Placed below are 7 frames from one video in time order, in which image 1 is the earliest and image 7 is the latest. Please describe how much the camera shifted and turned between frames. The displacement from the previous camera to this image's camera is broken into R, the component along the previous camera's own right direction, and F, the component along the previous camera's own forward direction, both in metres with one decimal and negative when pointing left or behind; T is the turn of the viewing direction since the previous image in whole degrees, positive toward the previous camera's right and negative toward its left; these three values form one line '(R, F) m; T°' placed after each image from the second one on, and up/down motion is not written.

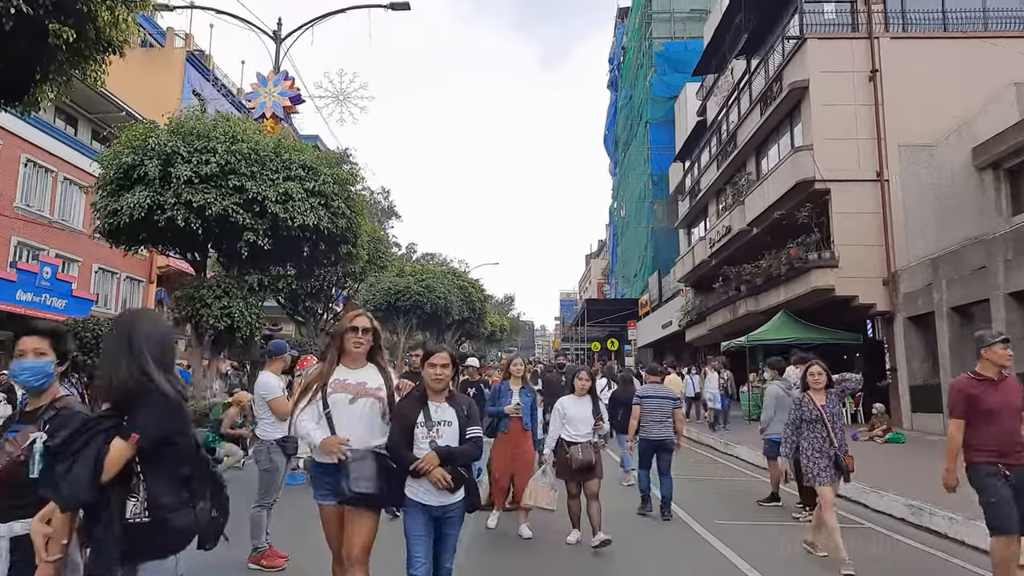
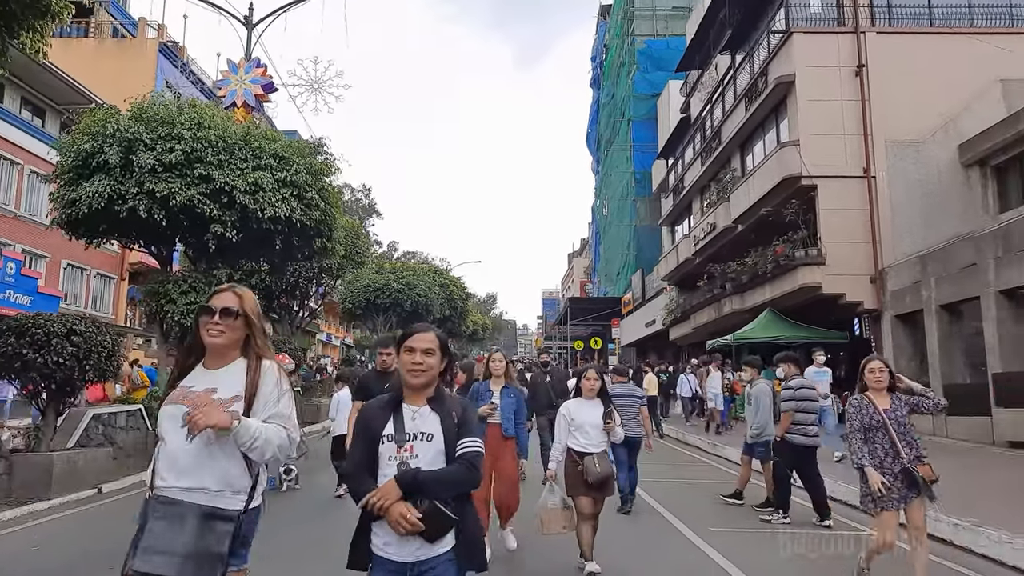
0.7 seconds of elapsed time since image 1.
(0.0, +0.6) m; +1°
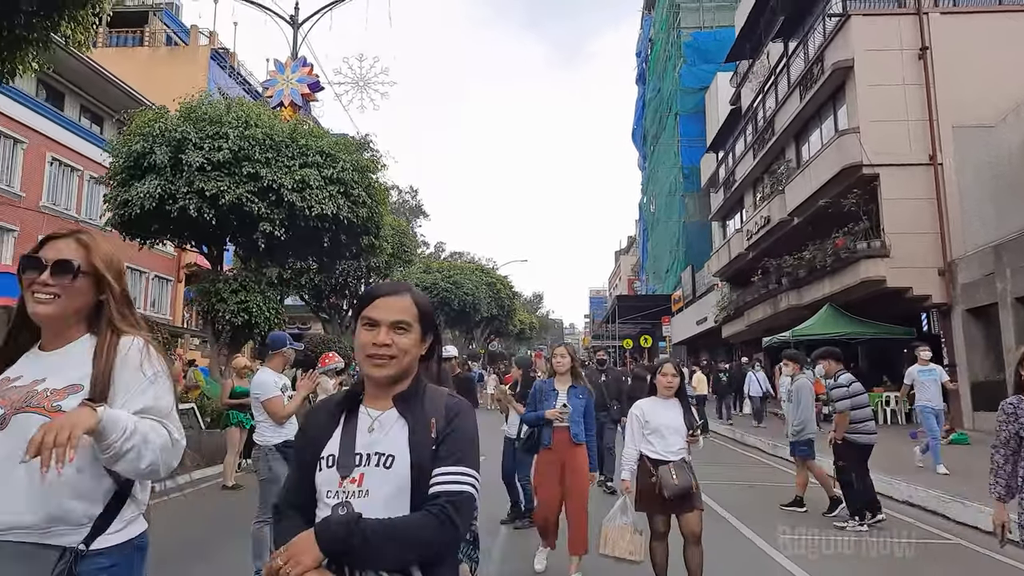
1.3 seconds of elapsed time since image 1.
(-0.1, +0.4) m; -4°
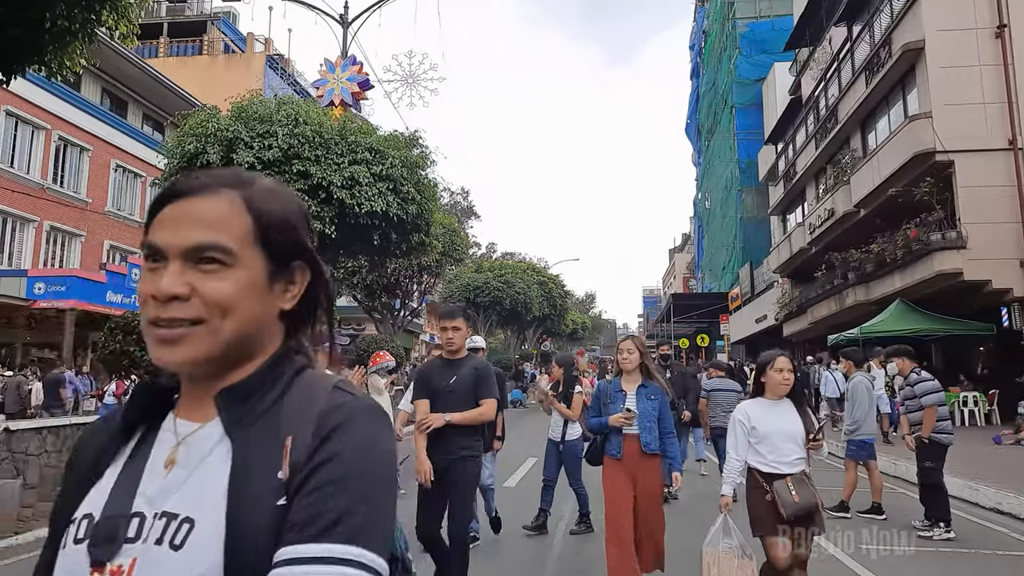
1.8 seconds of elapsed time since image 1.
(0.0, +0.4) m; -4°
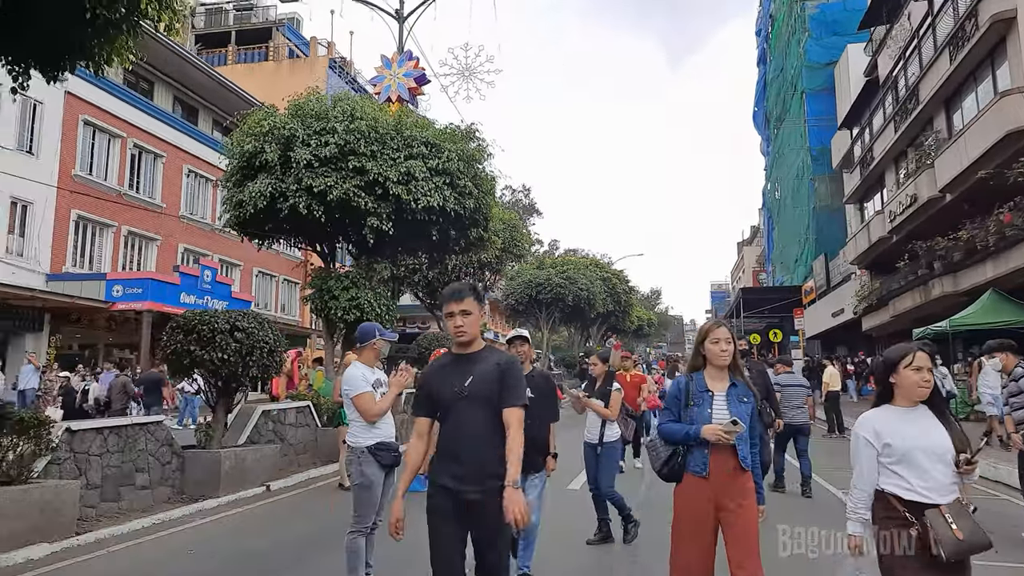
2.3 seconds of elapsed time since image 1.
(+0.1, +0.4) m; -5°
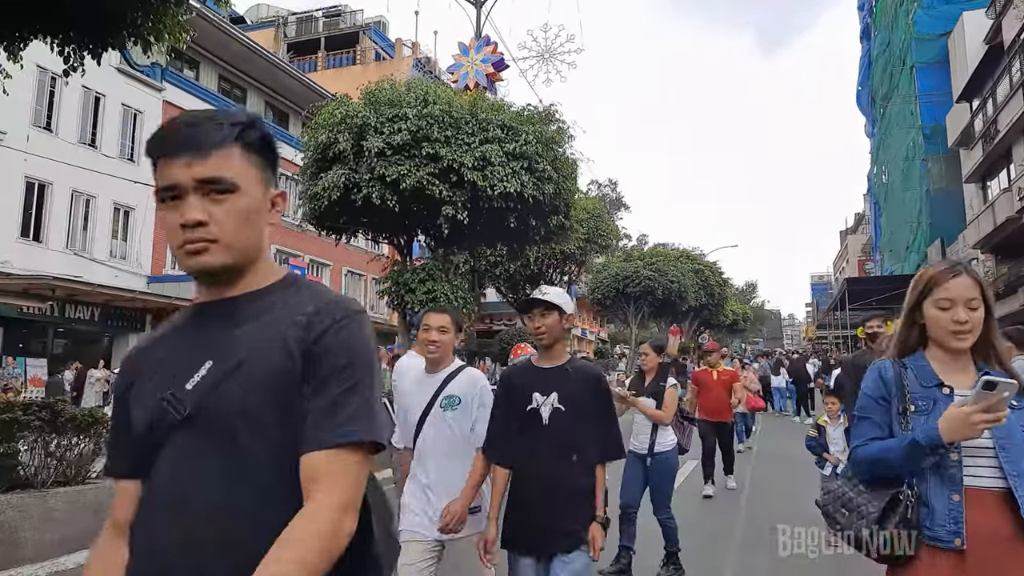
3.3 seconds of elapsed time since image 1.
(+0.1, +0.9) m; -7°
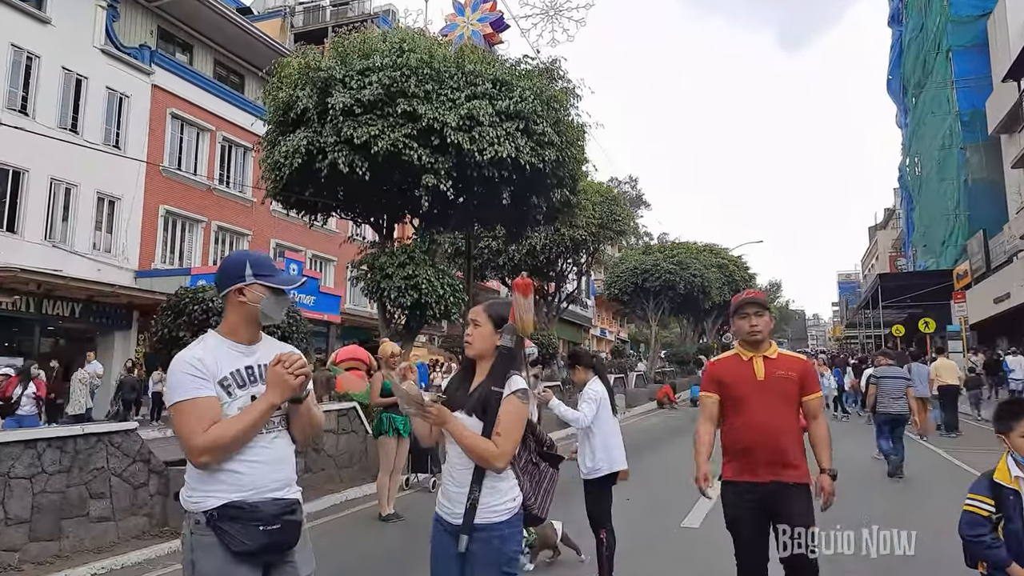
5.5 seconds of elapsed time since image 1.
(+0.4, +2.1) m; -2°
